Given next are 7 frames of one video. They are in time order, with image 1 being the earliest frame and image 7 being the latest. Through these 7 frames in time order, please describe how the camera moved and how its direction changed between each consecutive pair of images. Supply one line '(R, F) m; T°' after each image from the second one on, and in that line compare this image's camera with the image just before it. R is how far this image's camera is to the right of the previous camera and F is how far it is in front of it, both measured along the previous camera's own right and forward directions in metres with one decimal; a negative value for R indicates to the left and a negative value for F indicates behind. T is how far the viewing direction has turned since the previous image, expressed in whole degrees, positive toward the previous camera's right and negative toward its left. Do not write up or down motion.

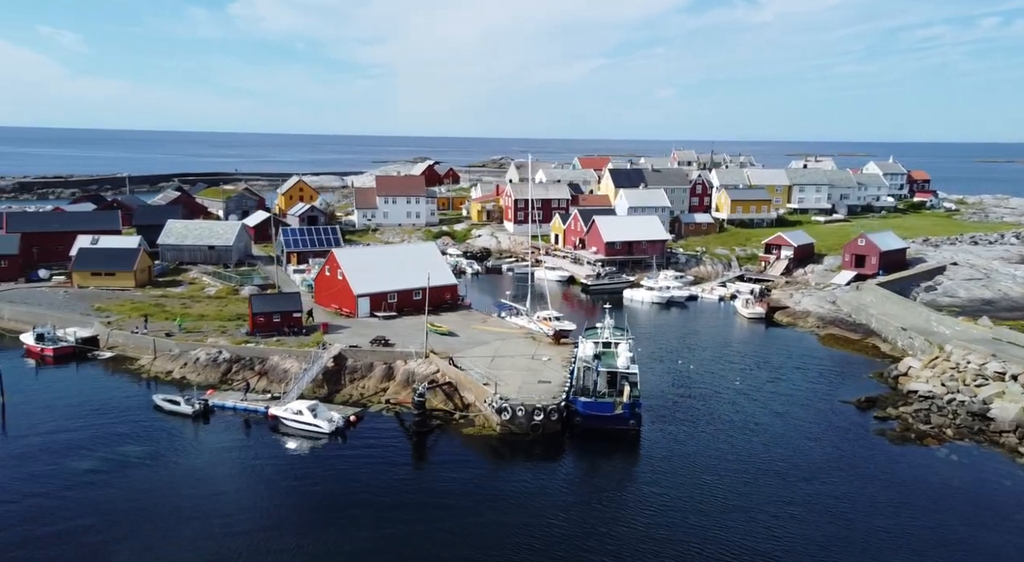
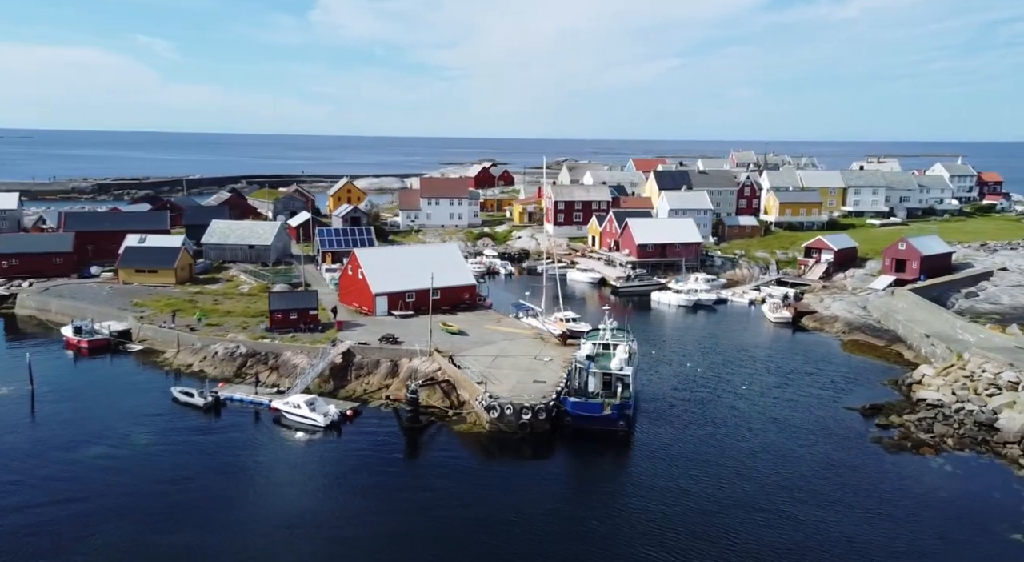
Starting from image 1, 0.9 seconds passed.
(+2.5, -0.4) m; -5°
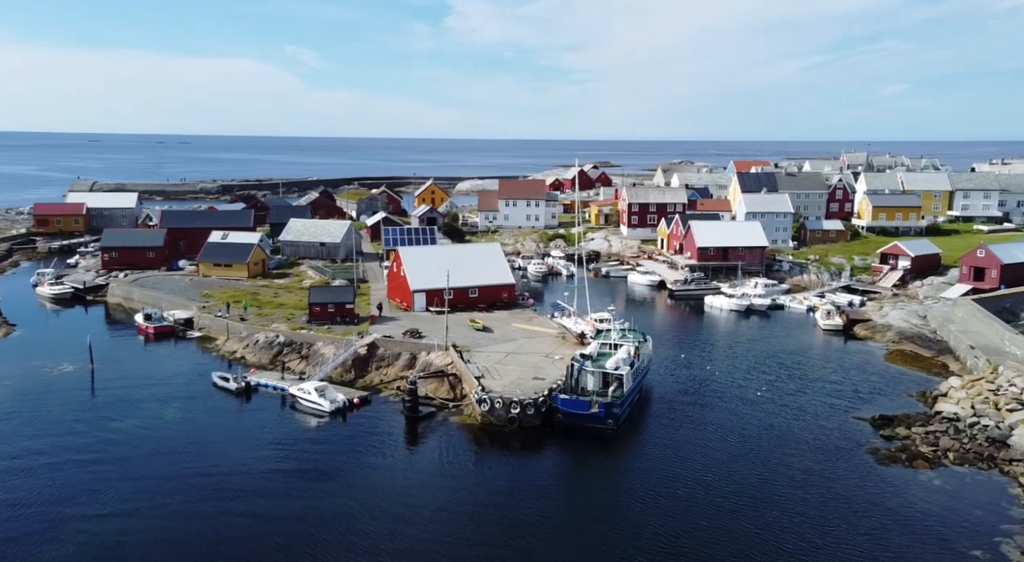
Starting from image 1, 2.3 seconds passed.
(+4.3, -0.6) m; -9°
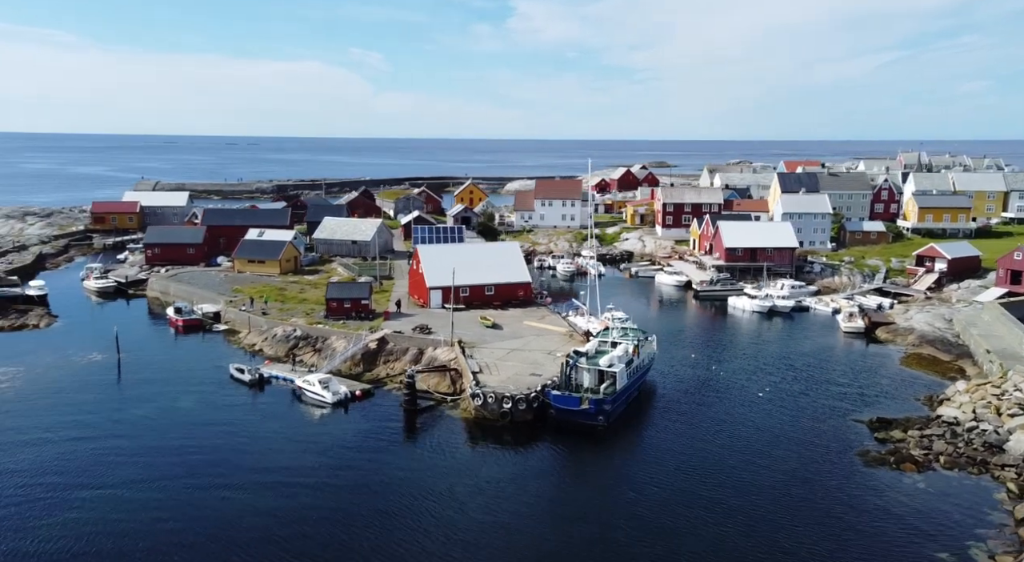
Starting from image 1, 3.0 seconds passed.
(+2.2, -0.5) m; -4°
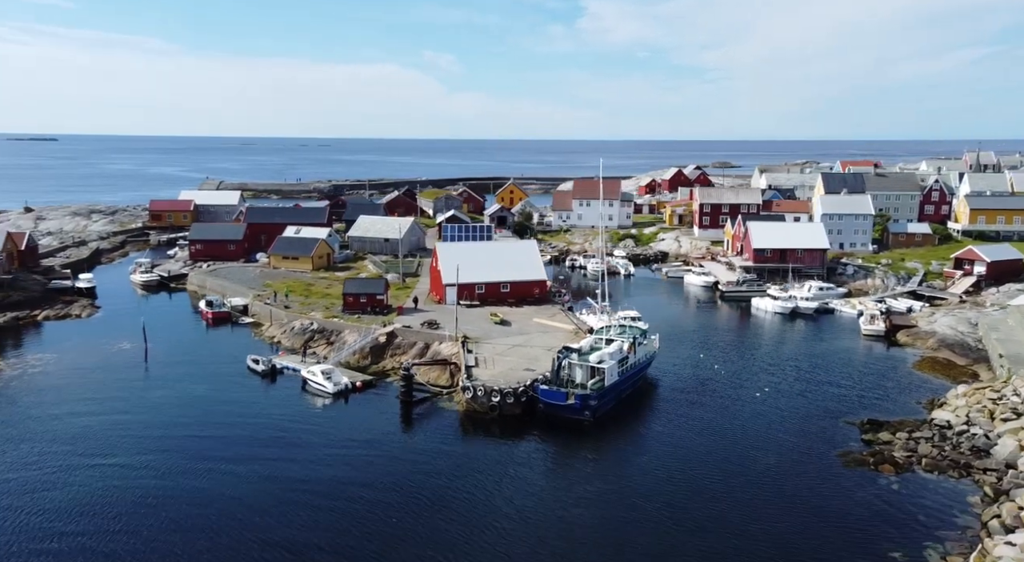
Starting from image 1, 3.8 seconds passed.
(+2.6, -0.6) m; -5°
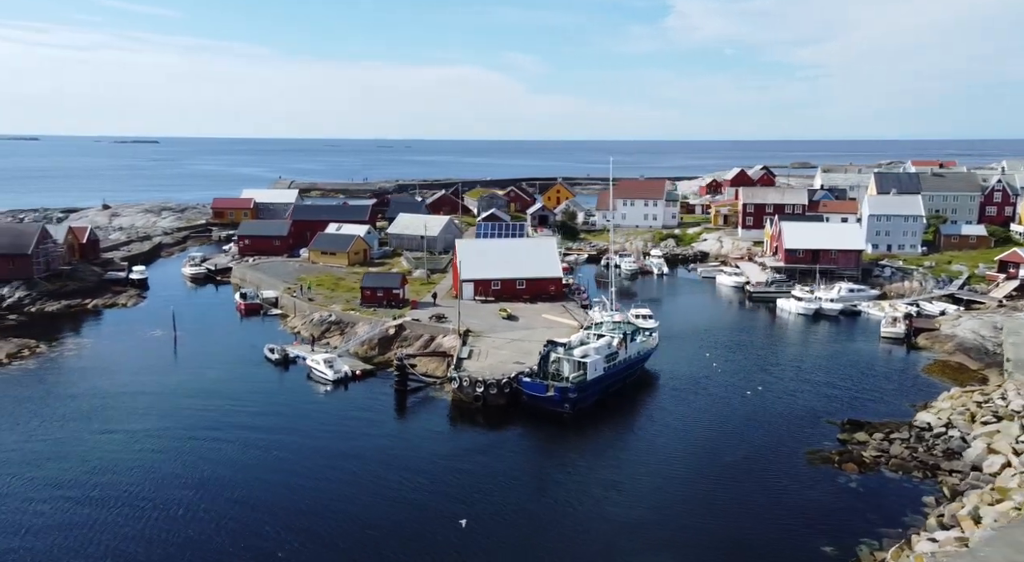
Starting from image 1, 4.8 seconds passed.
(+3.4, -0.7) m; -6°
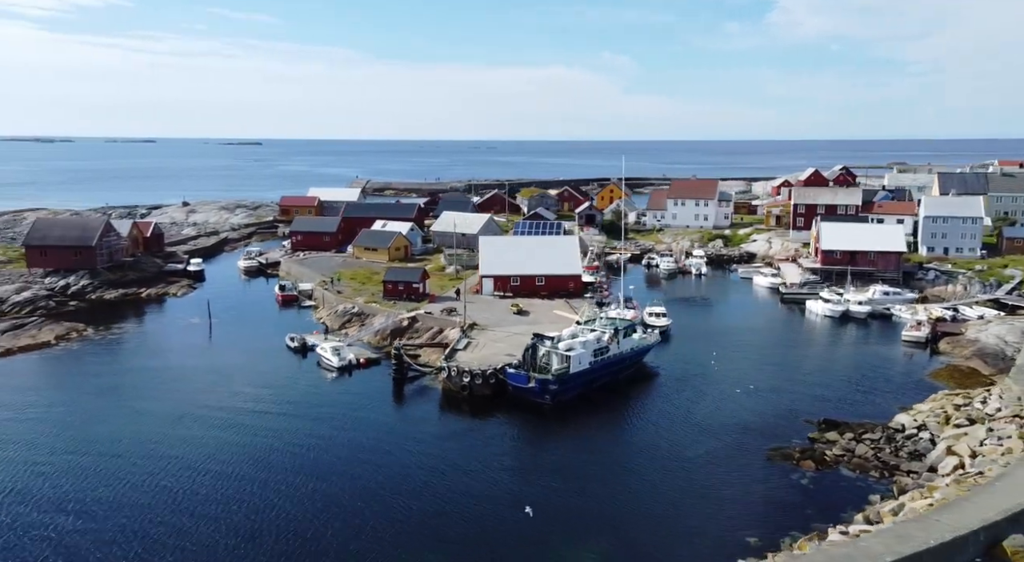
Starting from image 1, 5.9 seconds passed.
(+3.8, -0.7) m; -6°
